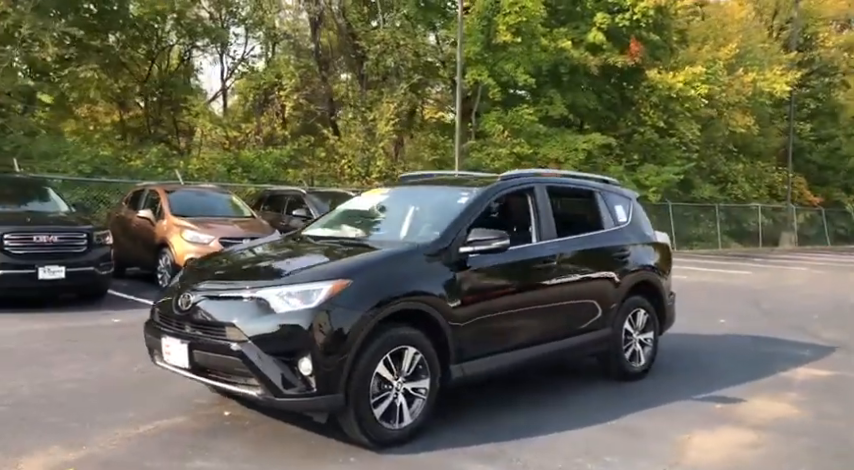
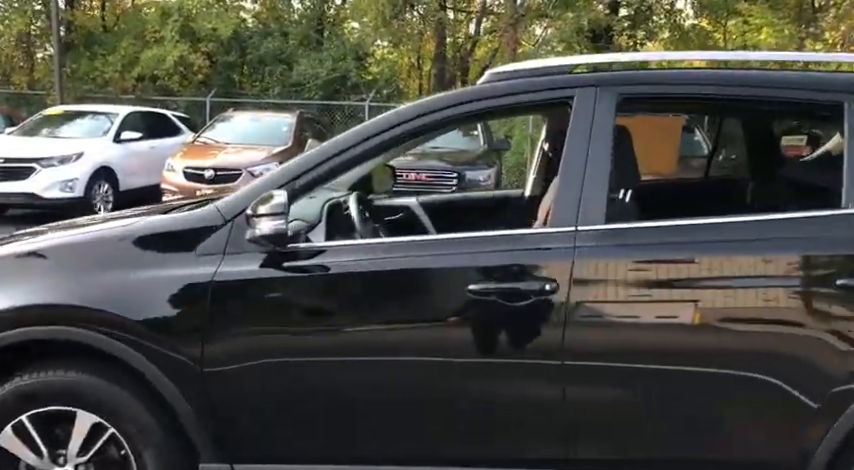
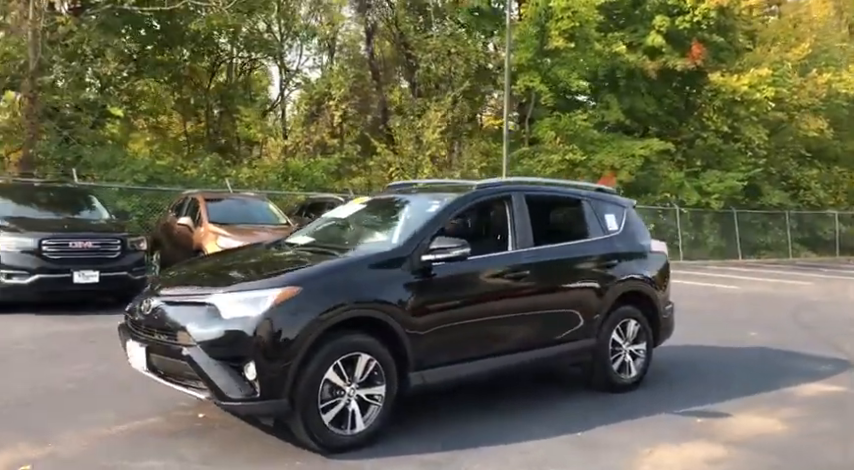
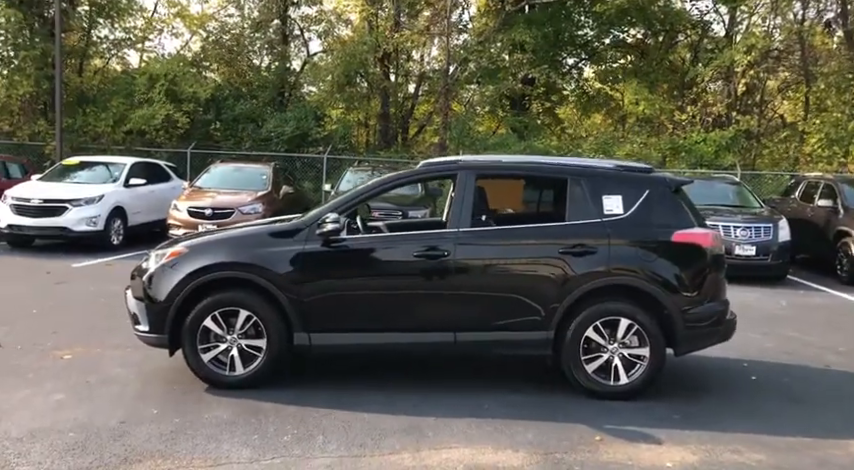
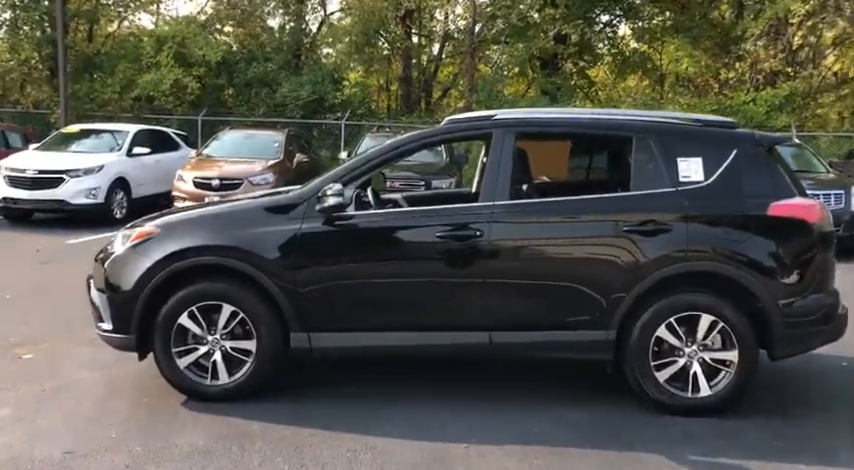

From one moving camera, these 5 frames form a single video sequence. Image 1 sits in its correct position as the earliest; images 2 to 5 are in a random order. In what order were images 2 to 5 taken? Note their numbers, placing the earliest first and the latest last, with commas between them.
3, 4, 5, 2
